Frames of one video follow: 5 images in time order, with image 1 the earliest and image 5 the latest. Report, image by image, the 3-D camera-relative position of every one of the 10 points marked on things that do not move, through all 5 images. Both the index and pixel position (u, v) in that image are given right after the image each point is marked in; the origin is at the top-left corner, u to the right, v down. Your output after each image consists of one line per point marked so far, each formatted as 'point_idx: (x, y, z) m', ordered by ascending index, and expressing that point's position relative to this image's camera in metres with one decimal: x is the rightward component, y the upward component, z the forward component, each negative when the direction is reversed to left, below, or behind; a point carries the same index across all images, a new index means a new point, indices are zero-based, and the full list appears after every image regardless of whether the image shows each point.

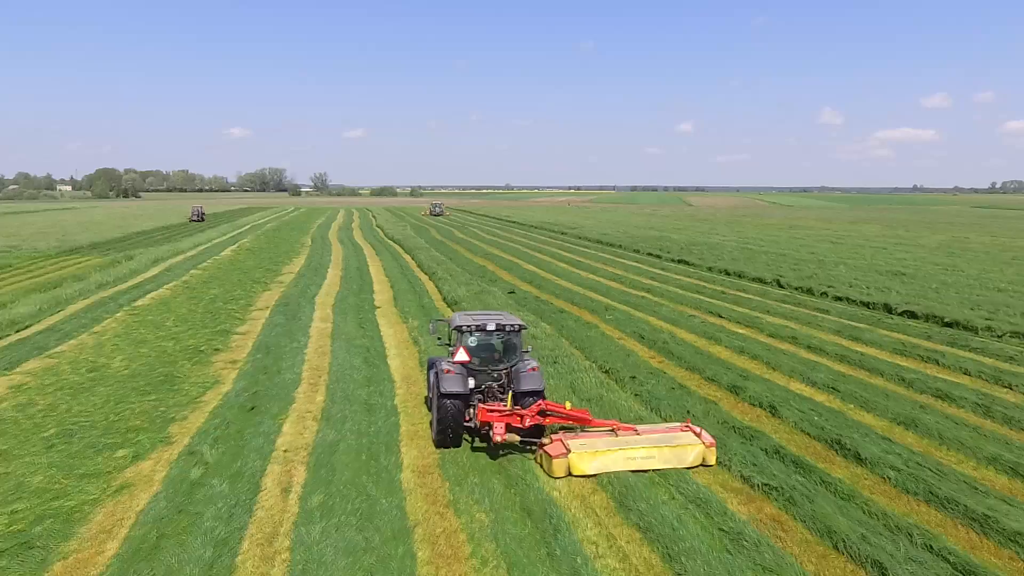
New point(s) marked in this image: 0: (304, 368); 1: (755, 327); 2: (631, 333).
0: (-3.9, -1.5, +13.7) m
1: (+6.0, -1.0, +18.0) m
2: (+2.8, -1.1, +17.3) m
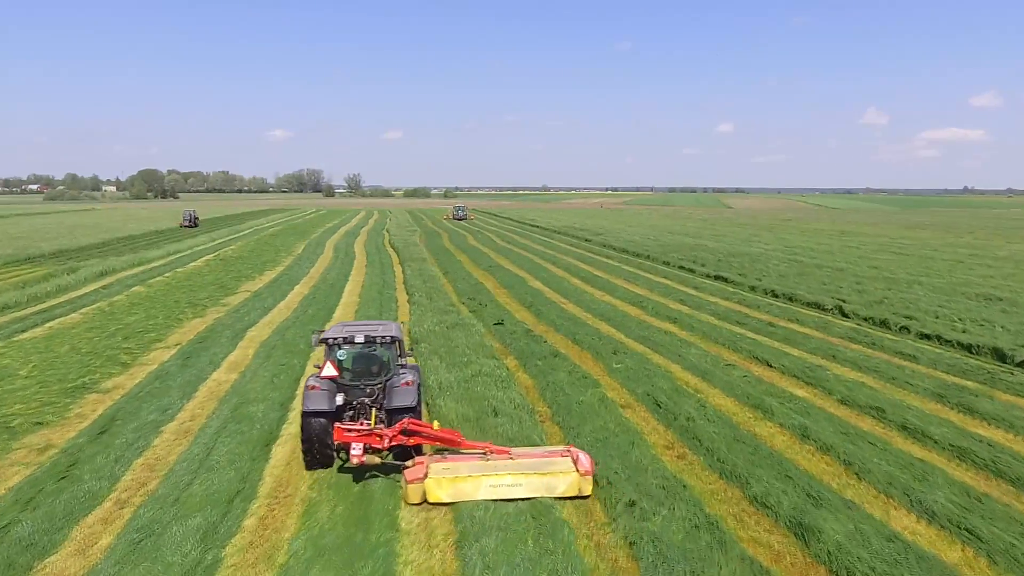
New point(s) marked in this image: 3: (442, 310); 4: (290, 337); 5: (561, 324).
0: (-4.7, -2.2, +9.1) m
1: (+5.4, -1.8, +12.9) m
2: (+2.2, -1.8, +12.3) m
3: (-1.9, -0.6, +19.3) m
4: (-5.0, -1.1, +16.4) m
5: (+1.2, -0.9, +18.7) m
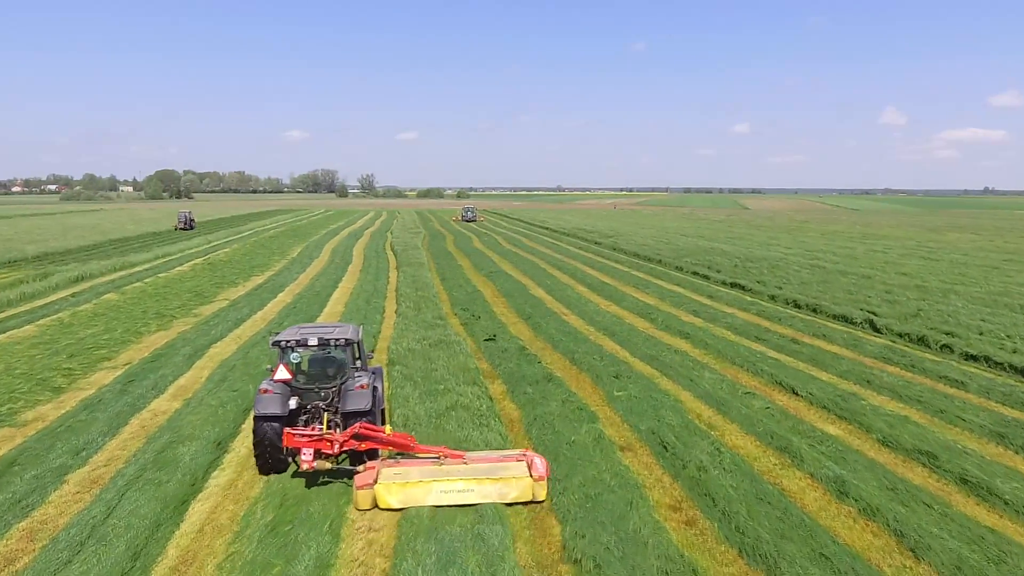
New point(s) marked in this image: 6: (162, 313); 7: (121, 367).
0: (-5.1, -2.4, +7.4) m
1: (+5.2, -2.1, +11.0) m
2: (+1.9, -2.1, +10.4) m
3: (-2.0, -0.8, +17.5) m
4: (-5.2, -1.4, +14.7) m
5: (+1.1, -1.2, +16.9) m
6: (-9.3, -0.7, +19.5) m
7: (-7.4, -1.5, +13.9) m
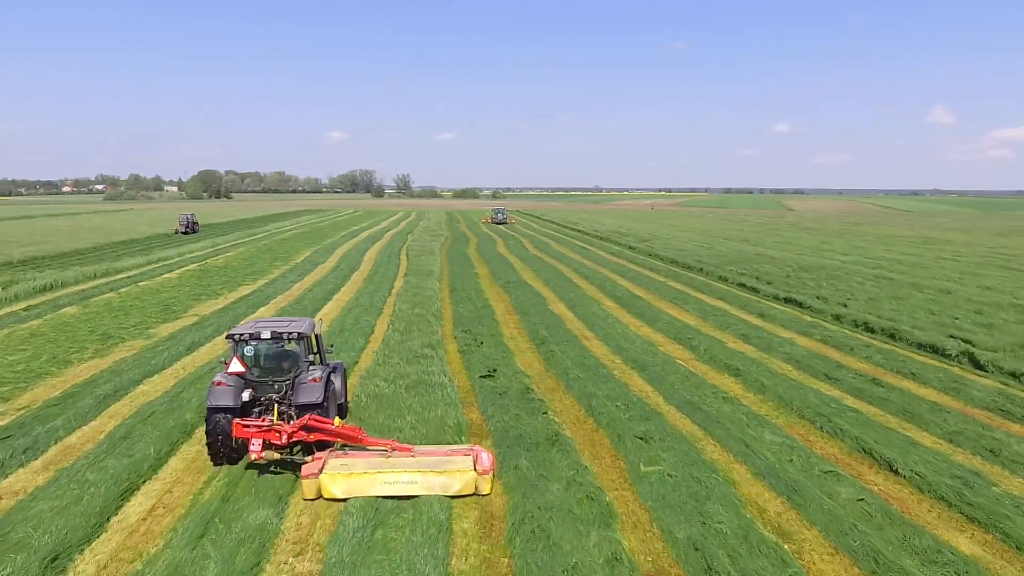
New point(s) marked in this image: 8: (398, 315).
0: (-5.4, -2.8, +4.3) m
1: (+4.9, -2.6, +7.4) m
2: (+1.7, -2.5, +7.0) m
3: (-1.9, -1.3, +14.3) m
4: (-5.2, -1.8, +11.6) m
5: (+1.2, -1.6, +13.5) m
6: (-9.1, -1.0, +16.6) m
7: (-7.5, -1.9, +11.0) m
8: (-2.9, -0.7, +18.6) m
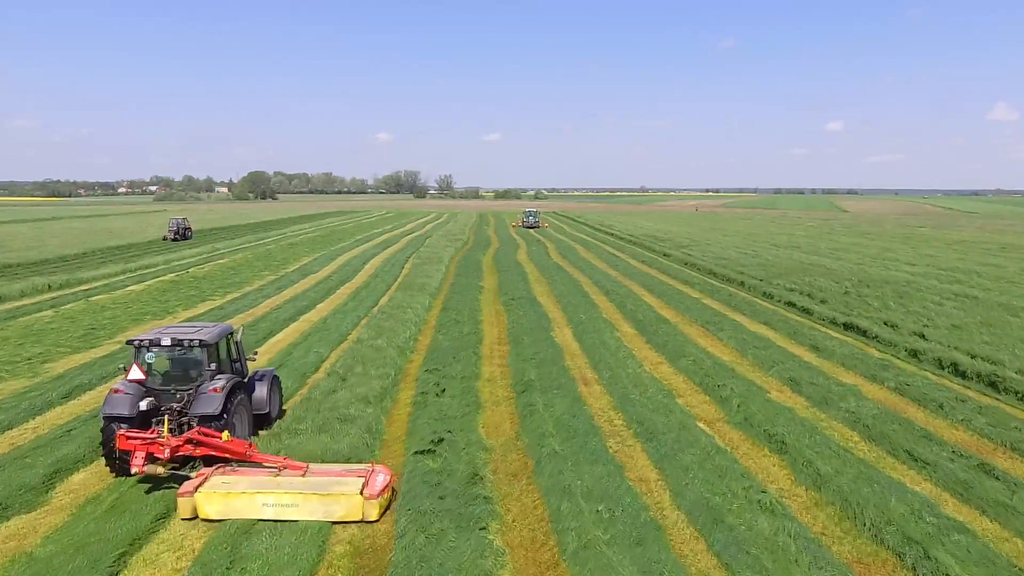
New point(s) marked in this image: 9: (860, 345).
0: (-6.6, -3.3, +1.0) m
1: (+3.9, -3.1, +3.4) m
2: (+0.6, -3.0, +3.3) m
3: (-2.5, -1.8, +10.7) m
4: (-5.9, -2.3, +8.3) m
5: (+0.5, -2.2, +9.7) m
6: (-9.5, -1.5, +13.5) m
7: (-8.3, -2.3, +7.8) m
8: (-3.2, -1.2, +15.1) m
9: (+8.0, -1.3, +16.6) m
